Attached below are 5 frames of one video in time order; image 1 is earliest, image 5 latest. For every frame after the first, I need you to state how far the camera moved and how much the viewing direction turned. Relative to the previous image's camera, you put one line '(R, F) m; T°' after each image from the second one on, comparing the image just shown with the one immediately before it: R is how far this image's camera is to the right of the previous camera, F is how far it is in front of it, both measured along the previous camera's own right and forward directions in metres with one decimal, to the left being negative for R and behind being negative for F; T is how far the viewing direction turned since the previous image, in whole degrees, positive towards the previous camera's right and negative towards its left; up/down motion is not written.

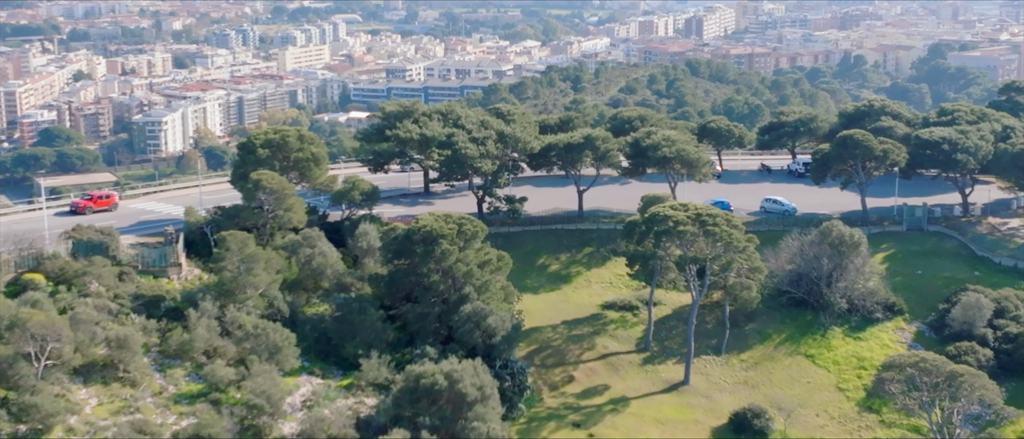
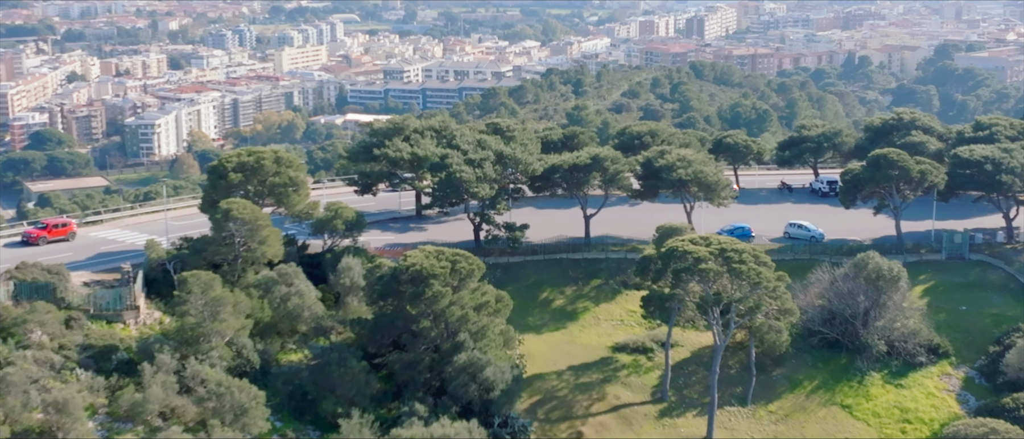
(0.0, +2.3) m; 0°
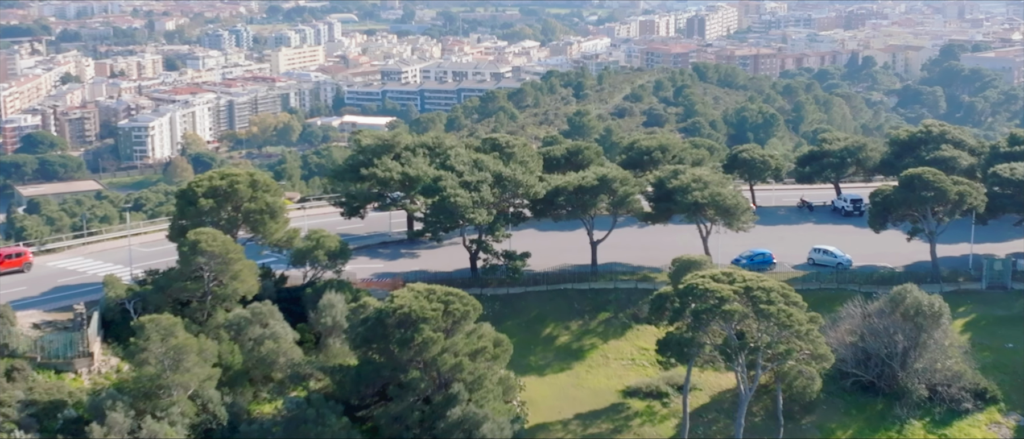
(0.0, +2.0) m; 0°
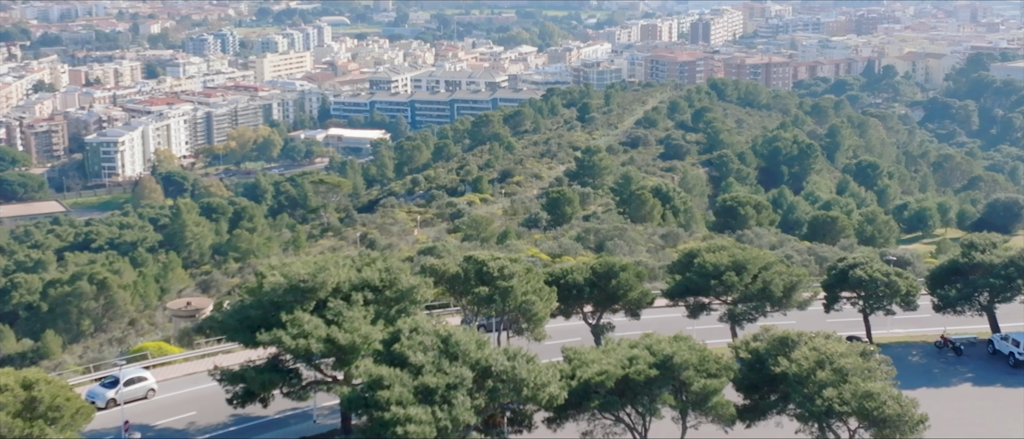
(0.0, +8.8) m; 0°
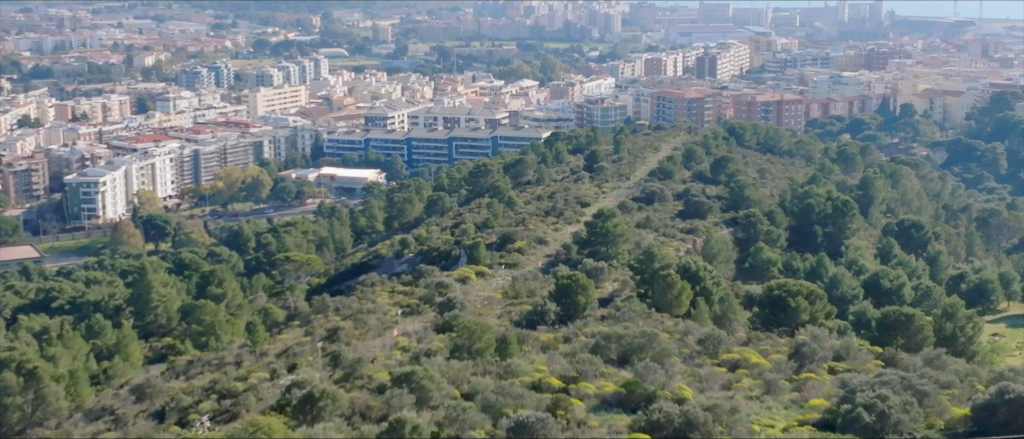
(0.0, +5.9) m; 0°
